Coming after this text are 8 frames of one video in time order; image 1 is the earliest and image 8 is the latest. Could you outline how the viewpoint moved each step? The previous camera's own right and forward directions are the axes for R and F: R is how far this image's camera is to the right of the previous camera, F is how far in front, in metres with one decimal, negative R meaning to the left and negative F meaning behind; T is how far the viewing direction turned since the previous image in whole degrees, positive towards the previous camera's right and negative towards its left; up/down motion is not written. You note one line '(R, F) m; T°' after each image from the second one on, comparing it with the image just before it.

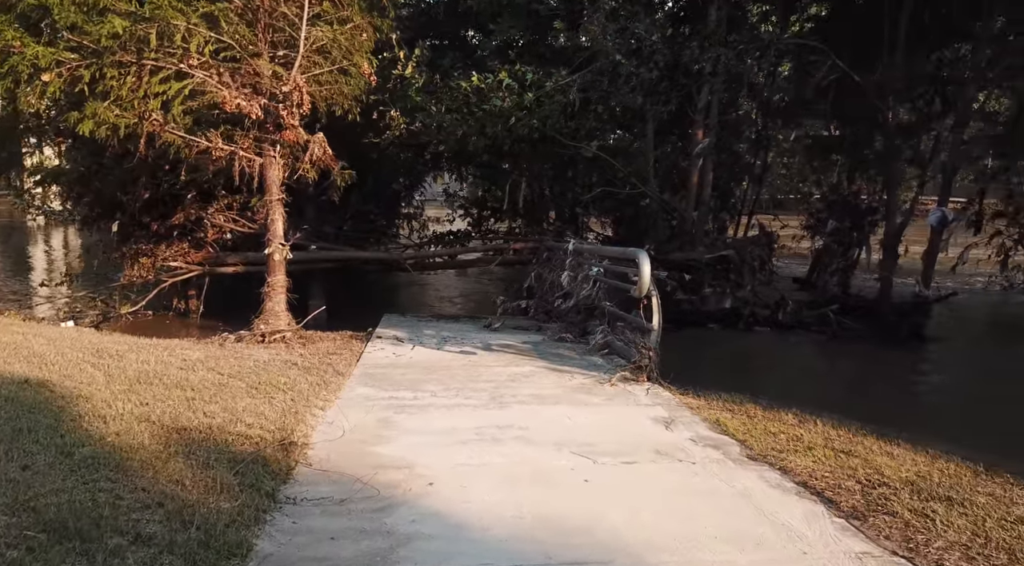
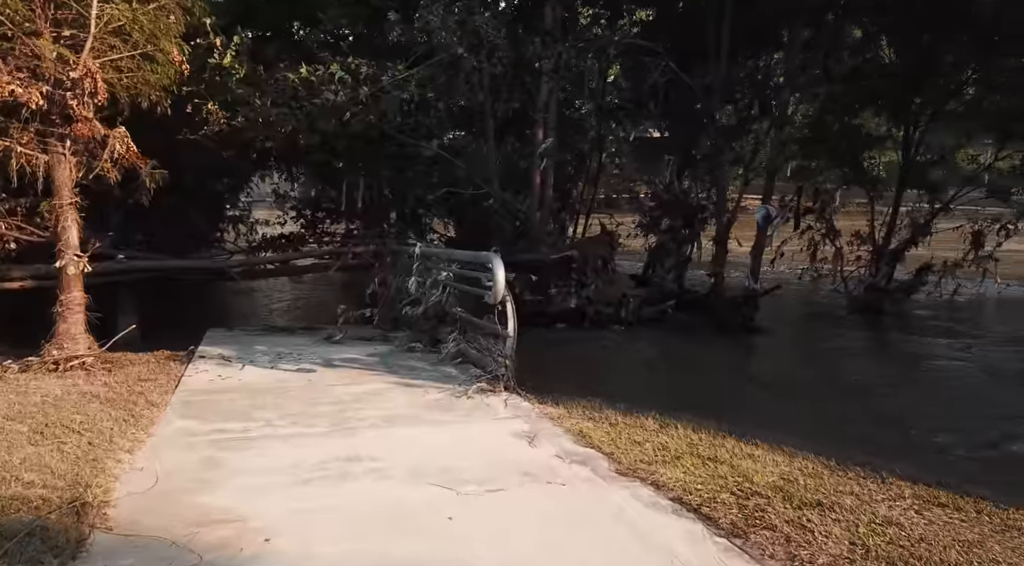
(0.0, +0.3) m; +10°
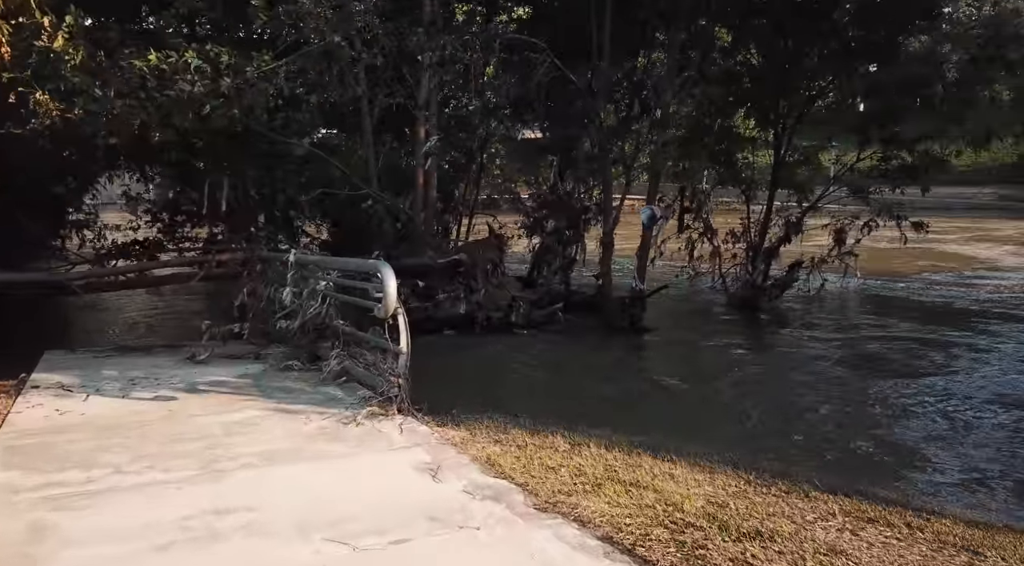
(-0.1, +0.4) m; +8°
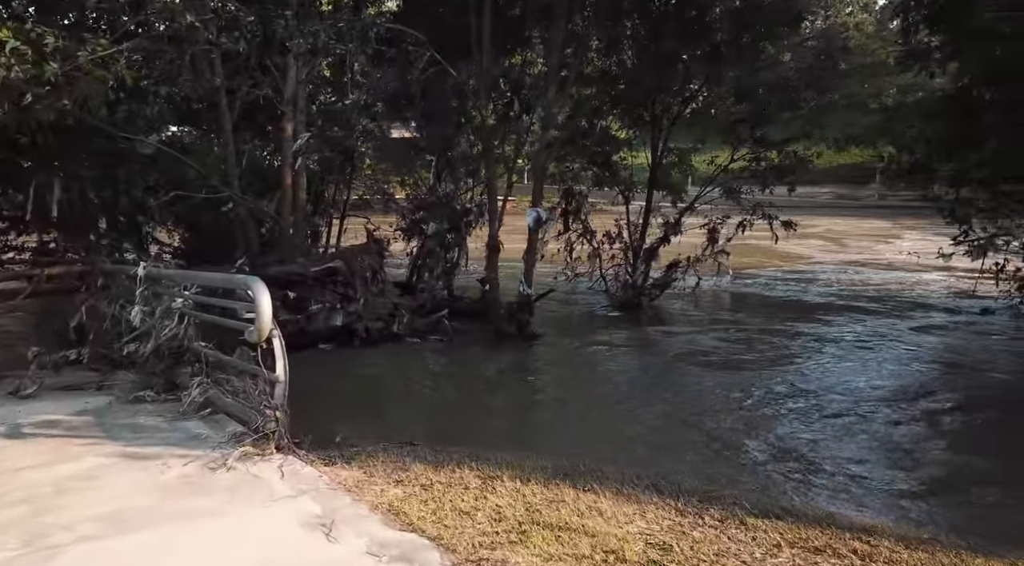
(-0.1, +0.5) m; +8°
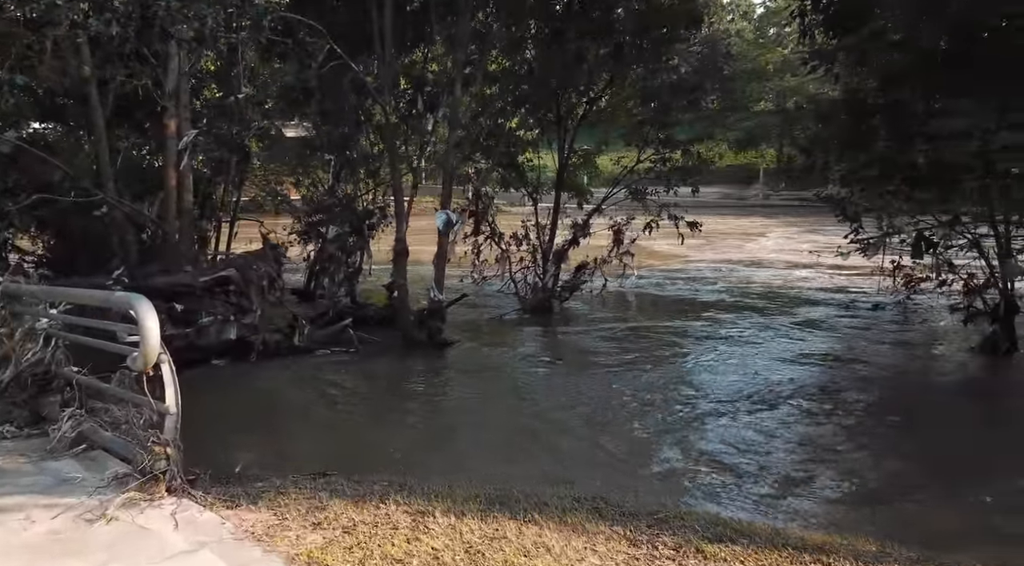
(-0.1, +0.4) m; +6°
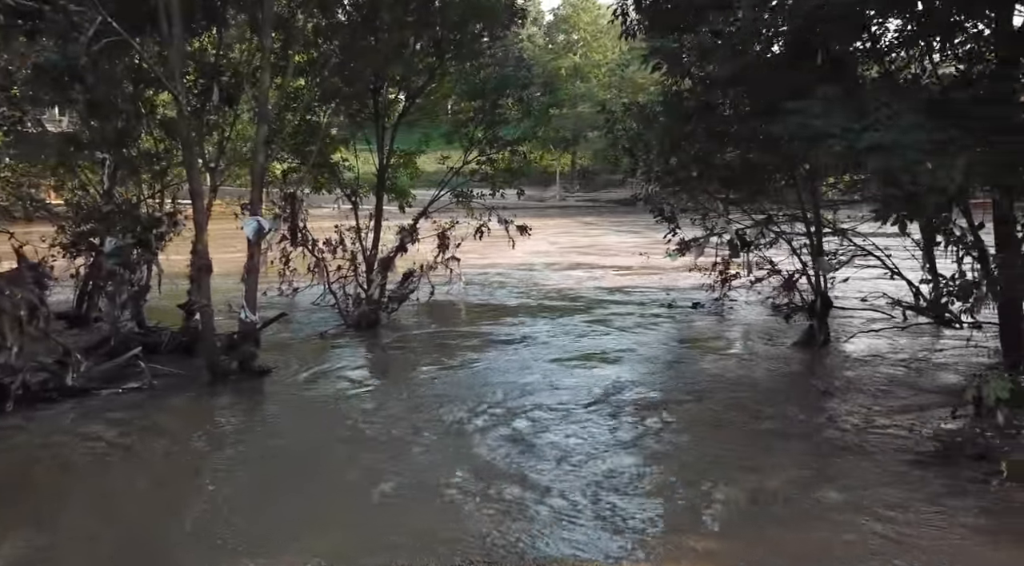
(-0.1, +0.8) m; +12°
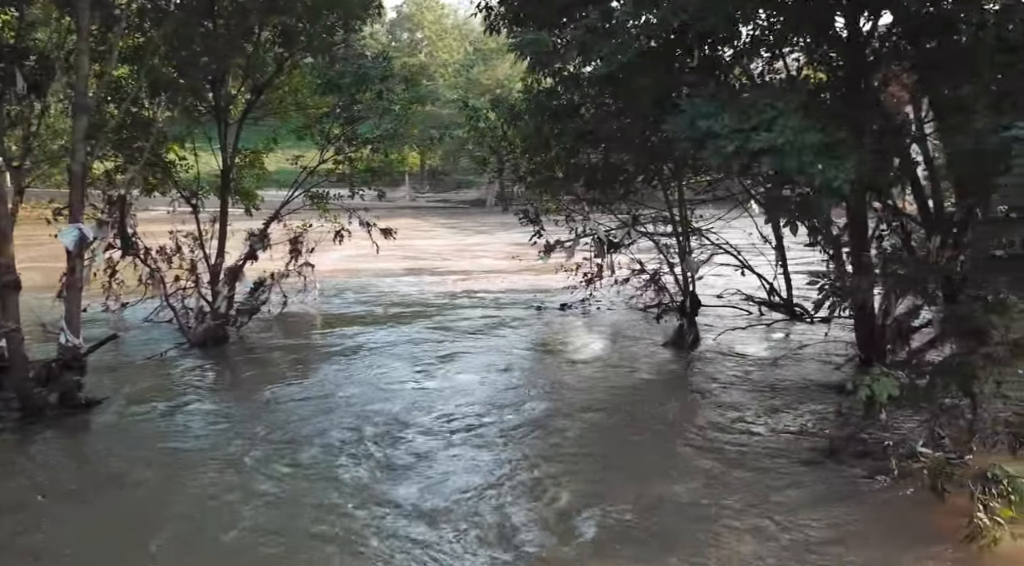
(-0.1, +0.7) m; +9°
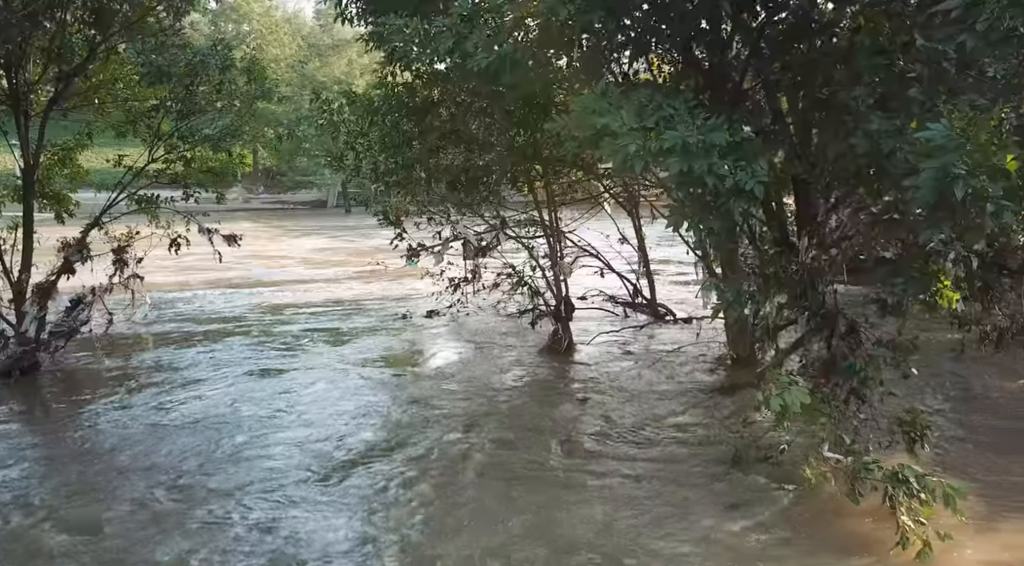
(-0.1, +0.9) m; +9°
